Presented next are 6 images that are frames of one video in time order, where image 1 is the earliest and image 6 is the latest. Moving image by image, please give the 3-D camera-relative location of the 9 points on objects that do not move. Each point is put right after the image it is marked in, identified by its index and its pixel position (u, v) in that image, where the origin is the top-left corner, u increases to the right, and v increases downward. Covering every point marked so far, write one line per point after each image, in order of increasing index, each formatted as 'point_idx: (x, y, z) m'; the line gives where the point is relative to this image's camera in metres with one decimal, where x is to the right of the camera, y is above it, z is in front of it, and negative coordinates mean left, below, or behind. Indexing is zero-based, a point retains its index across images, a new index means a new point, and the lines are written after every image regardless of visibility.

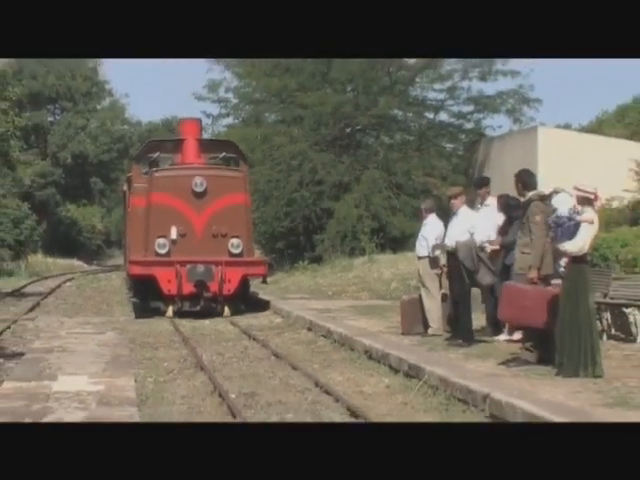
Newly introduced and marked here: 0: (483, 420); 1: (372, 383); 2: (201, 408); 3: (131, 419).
0: (+1.5, -1.7, +9.0) m
1: (+0.6, -1.5, +11.0) m
2: (-1.2, -1.7, +9.9) m
3: (-1.8, -1.7, +9.4) m
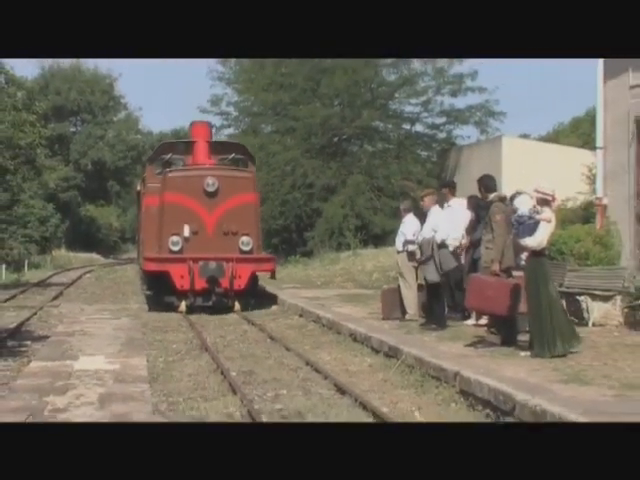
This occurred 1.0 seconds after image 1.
0: (+1.4, -1.6, +10.3) m
1: (+0.5, -1.5, +12.2) m
2: (-1.3, -1.6, +11.1) m
3: (-1.9, -1.7, +10.6) m
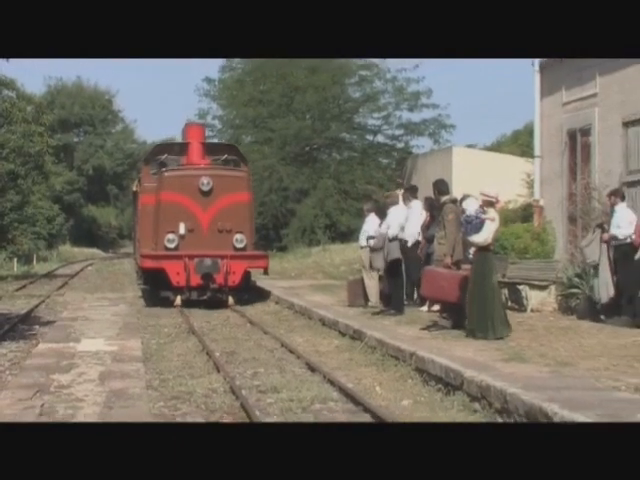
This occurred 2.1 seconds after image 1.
0: (+1.1, -1.6, +11.8) m
1: (+0.1, -1.4, +13.7) m
2: (-1.6, -1.6, +12.5) m
3: (-2.2, -1.6, +12.0) m
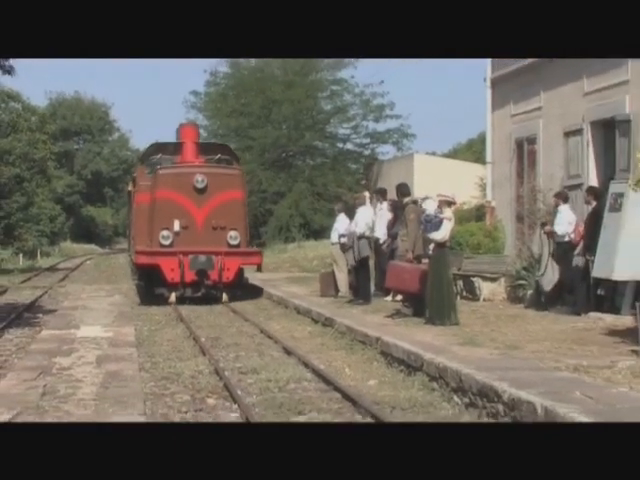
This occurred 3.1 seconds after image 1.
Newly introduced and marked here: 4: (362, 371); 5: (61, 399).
0: (+0.8, -1.5, +13.2) m
1: (-0.3, -1.4, +15.1) m
2: (-2.0, -1.5, +13.9) m
3: (-2.6, -1.6, +13.4) m
4: (+0.5, -1.7, +12.7) m
5: (-3.2, -1.9, +11.8) m
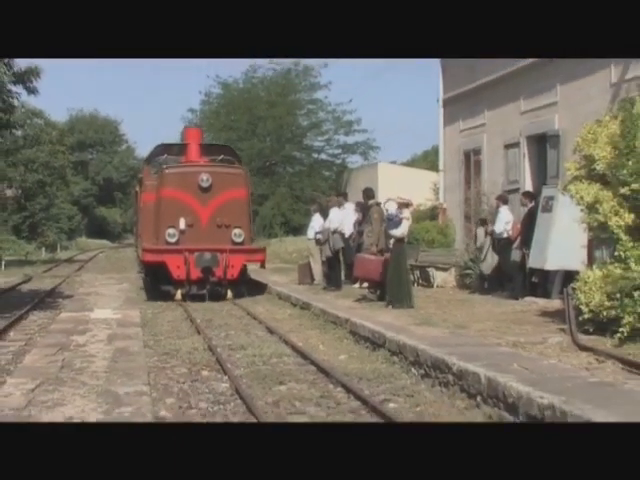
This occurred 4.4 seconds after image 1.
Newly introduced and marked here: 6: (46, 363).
0: (+0.4, -1.5, +15.6) m
1: (-0.7, -1.3, +17.4) m
2: (-2.3, -1.5, +16.2) m
3: (-2.9, -1.5, +15.7) m
4: (+0.2, -1.6, +15.1) m
5: (-3.5, -1.9, +14.1) m
6: (-4.0, -1.8, +14.4) m
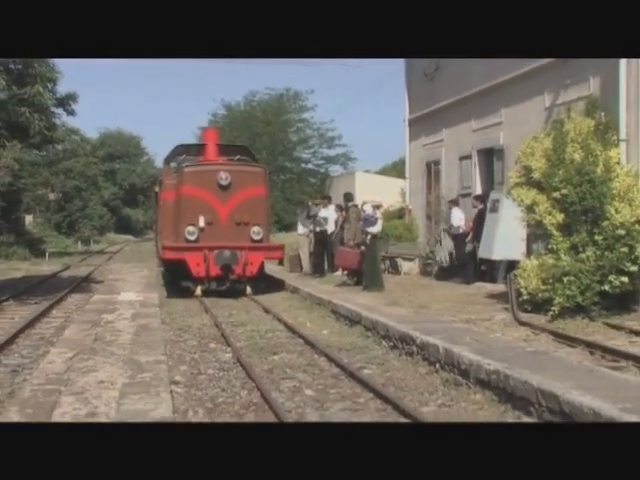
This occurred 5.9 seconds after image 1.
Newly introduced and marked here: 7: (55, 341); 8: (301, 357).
0: (+0.2, -1.4, +18.9) m
1: (-0.9, -1.2, +20.7) m
2: (-2.6, -1.4, +19.5) m
3: (-3.2, -1.4, +18.9) m
4: (0.0, -1.6, +18.4) m
5: (-3.7, -1.8, +17.3) m
6: (-4.2, -1.7, +17.7) m
7: (-4.7, -1.8, +17.3) m
8: (-0.3, -1.9, +16.2) m
